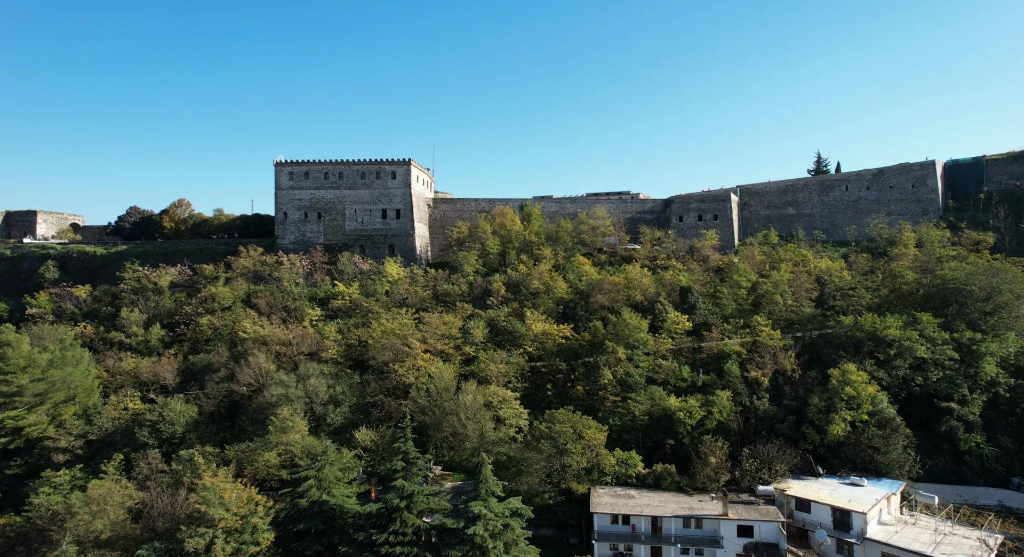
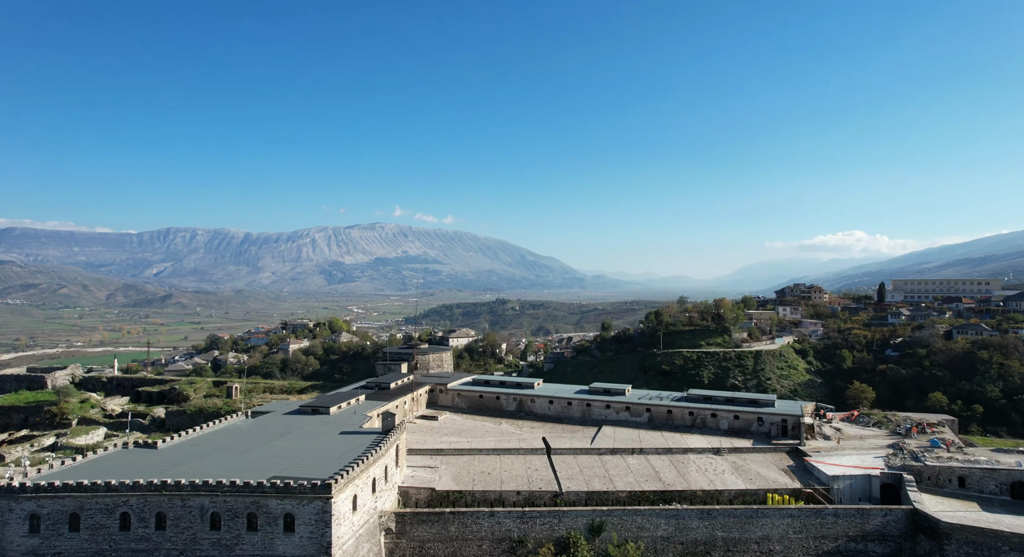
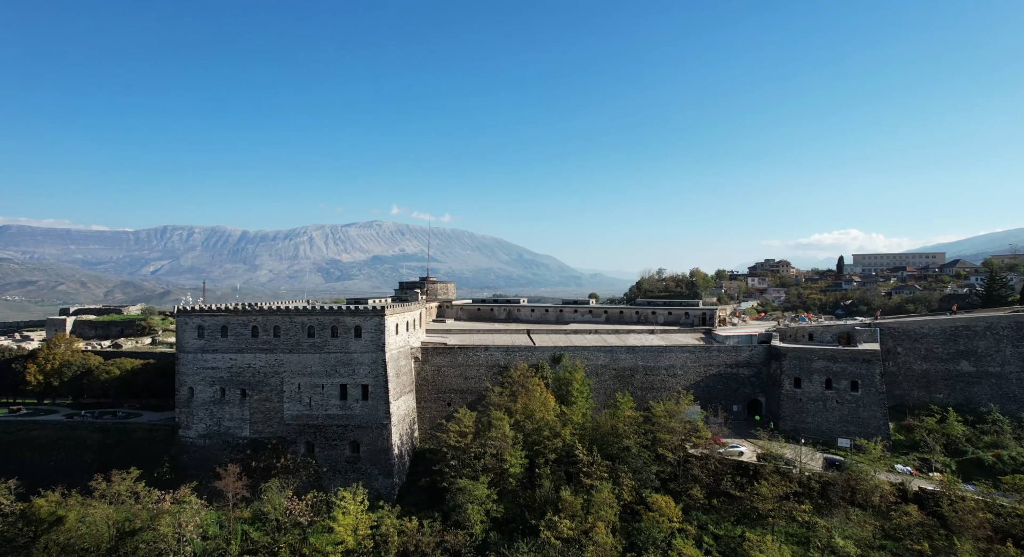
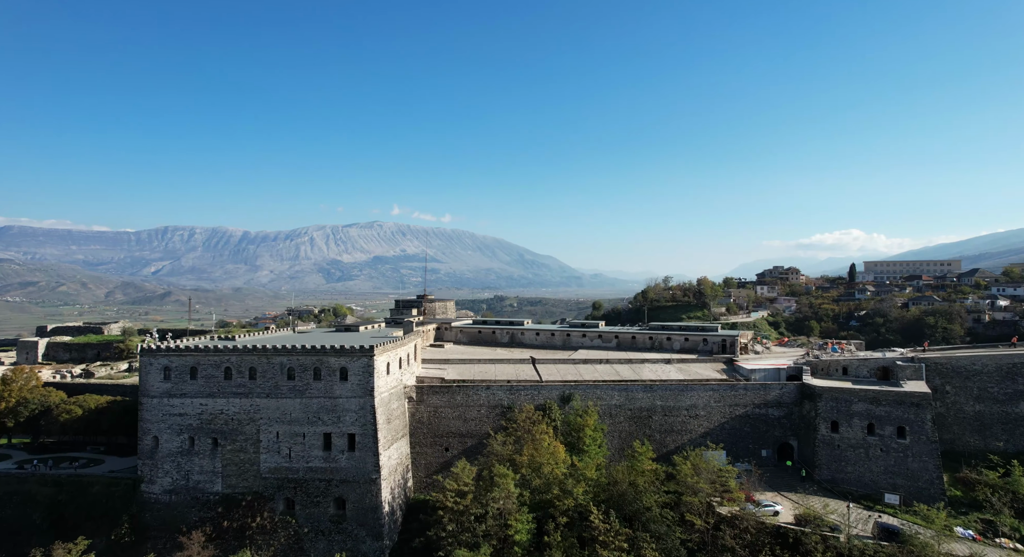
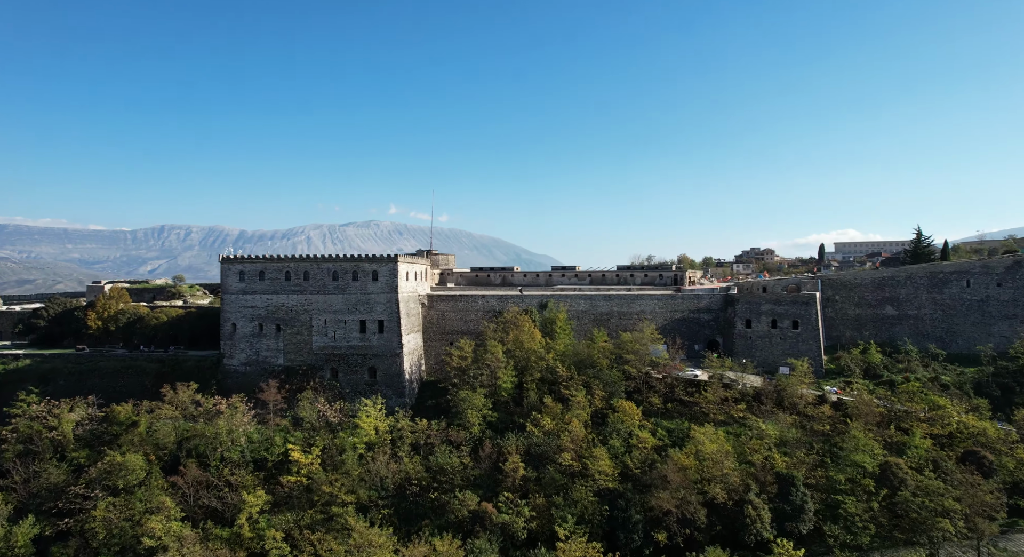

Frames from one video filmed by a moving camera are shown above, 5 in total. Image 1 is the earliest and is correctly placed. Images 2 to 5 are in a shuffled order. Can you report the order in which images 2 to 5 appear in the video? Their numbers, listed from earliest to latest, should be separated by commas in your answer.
5, 3, 4, 2
